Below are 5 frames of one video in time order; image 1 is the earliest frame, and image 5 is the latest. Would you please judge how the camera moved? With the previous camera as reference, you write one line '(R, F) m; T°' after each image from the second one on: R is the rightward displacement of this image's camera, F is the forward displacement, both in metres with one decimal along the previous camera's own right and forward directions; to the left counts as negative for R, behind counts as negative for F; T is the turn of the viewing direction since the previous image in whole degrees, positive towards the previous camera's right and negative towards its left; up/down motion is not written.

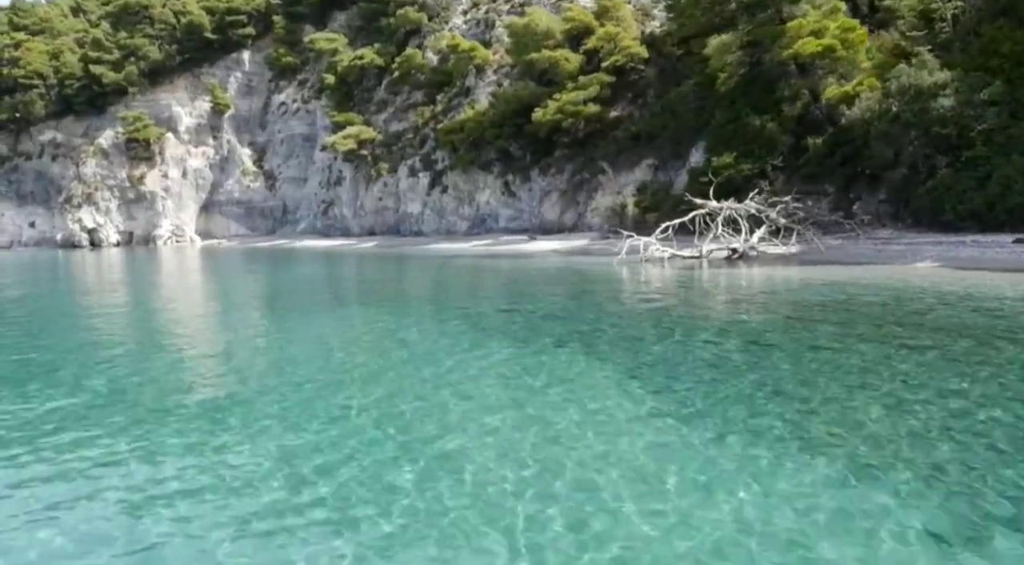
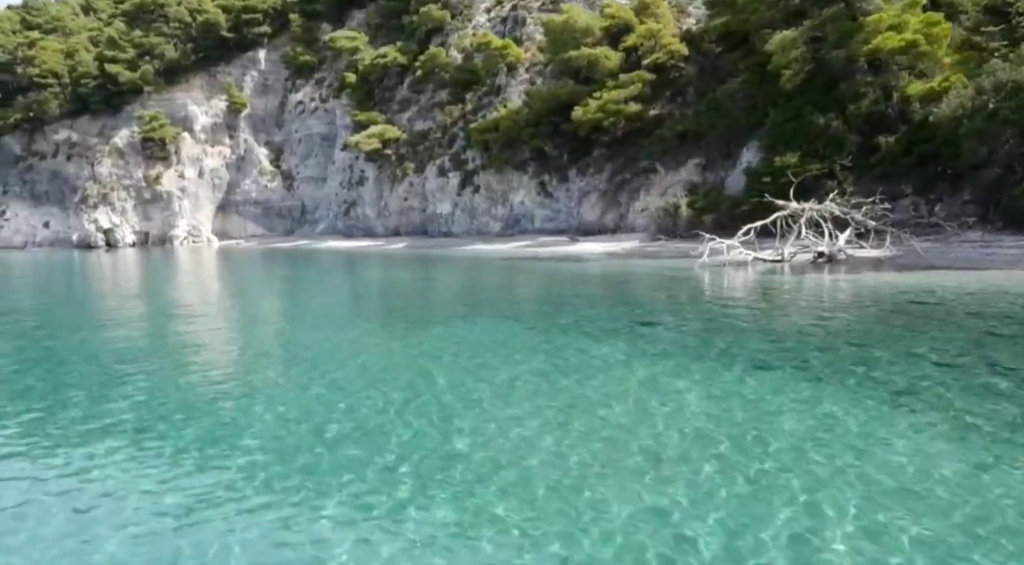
(-1.5, +0.6) m; 0°
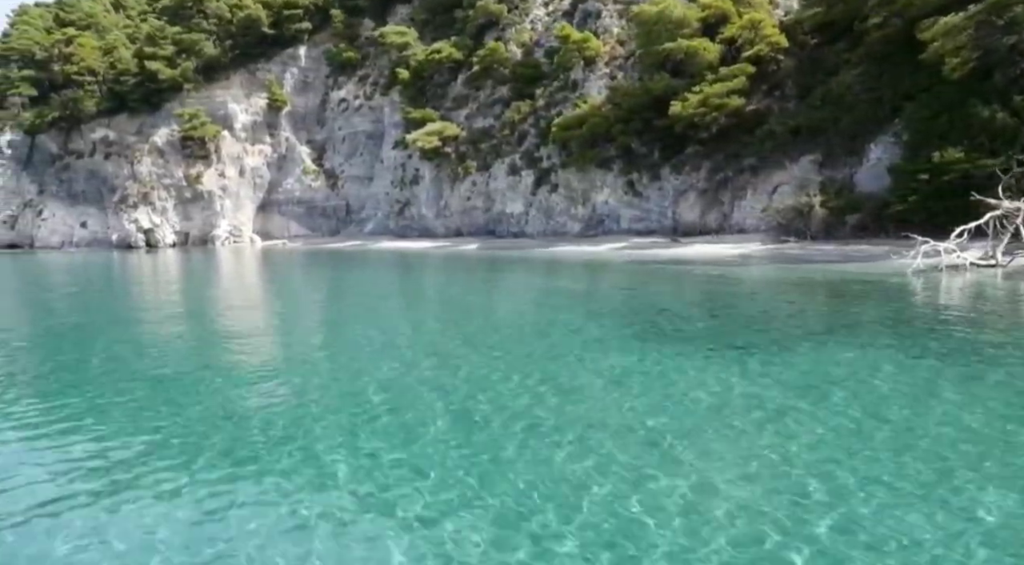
(-3.3, +1.4) m; 0°
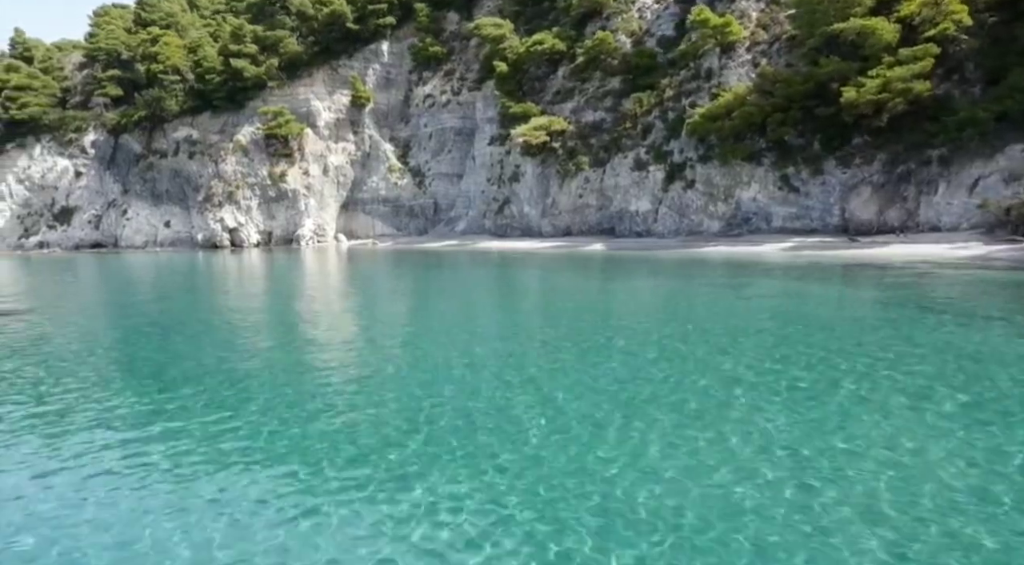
(-3.9, +2.0) m; -3°
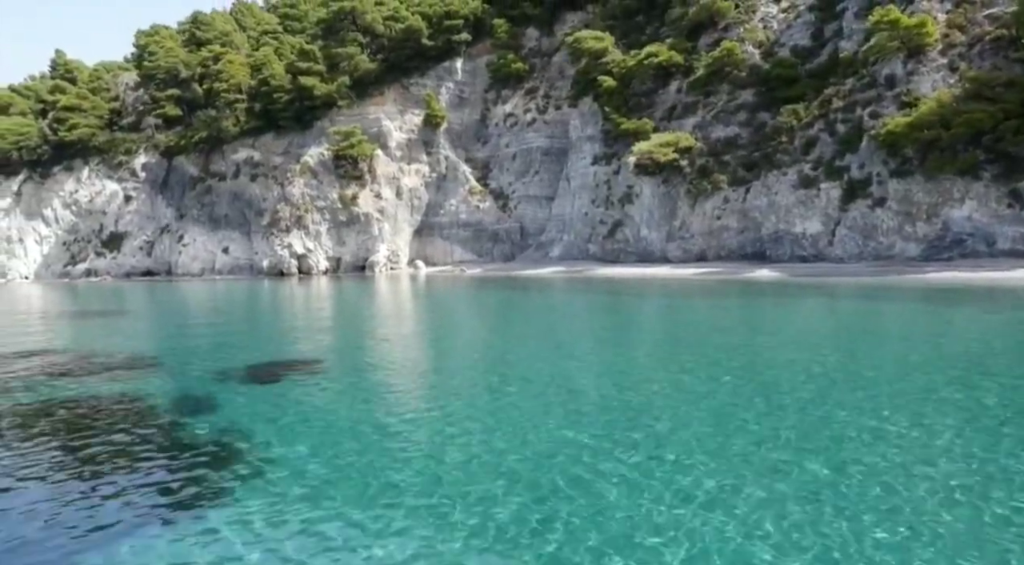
(-6.3, +3.6) m; 0°
